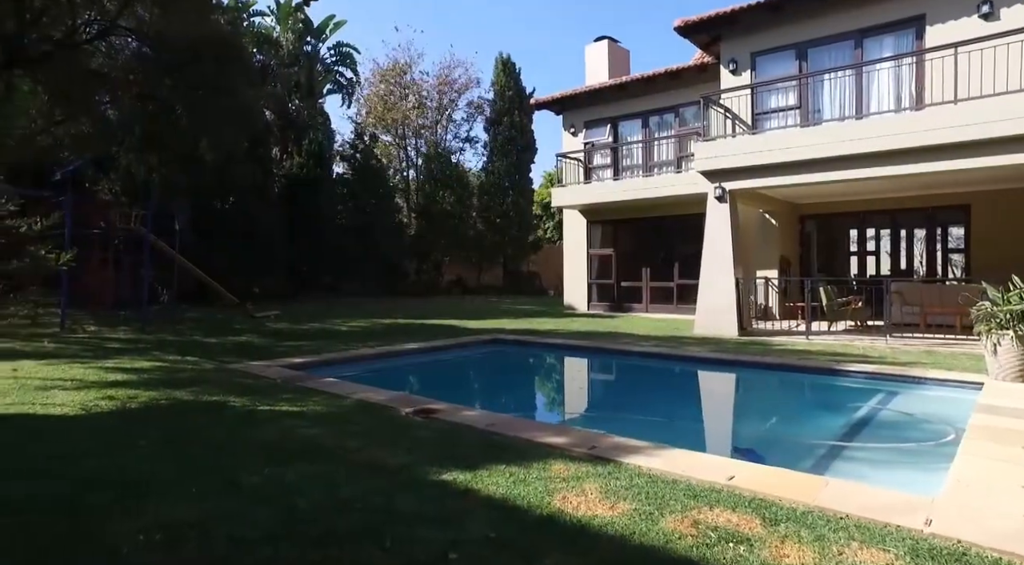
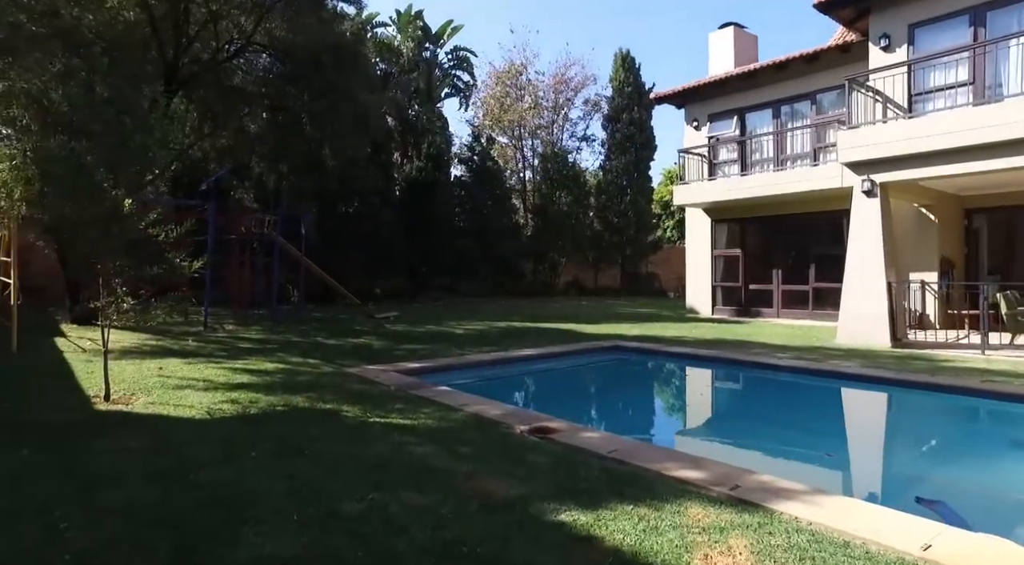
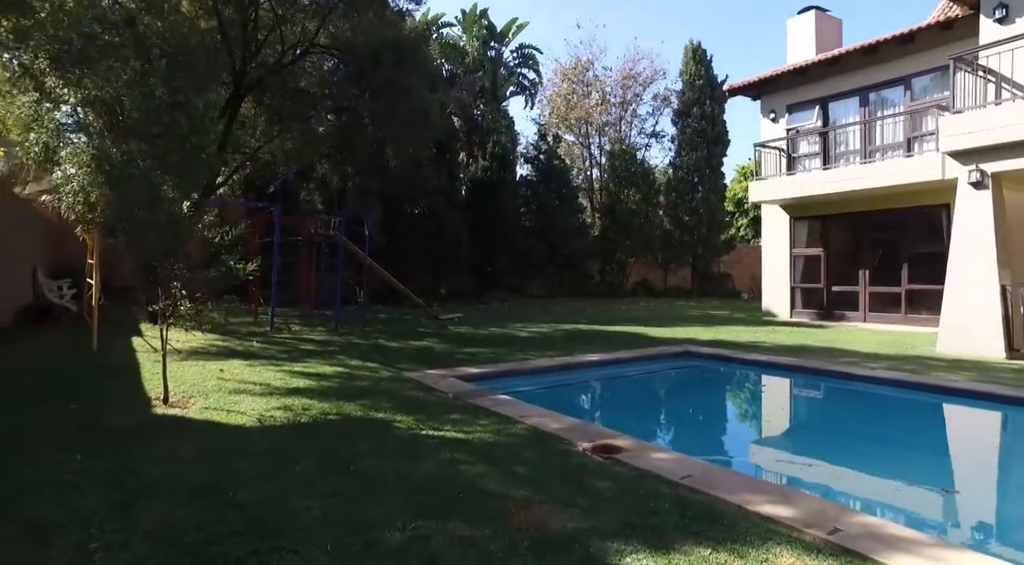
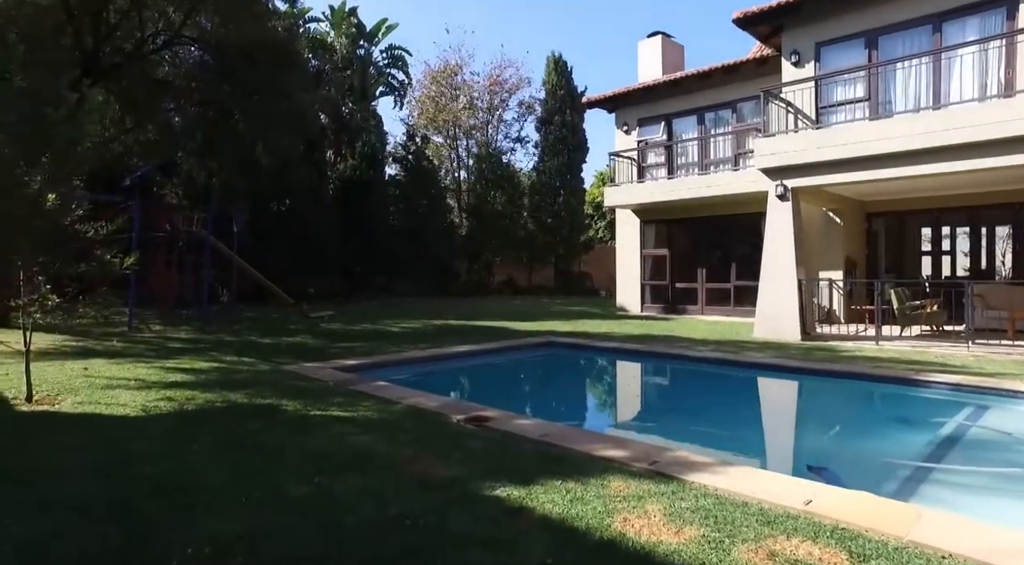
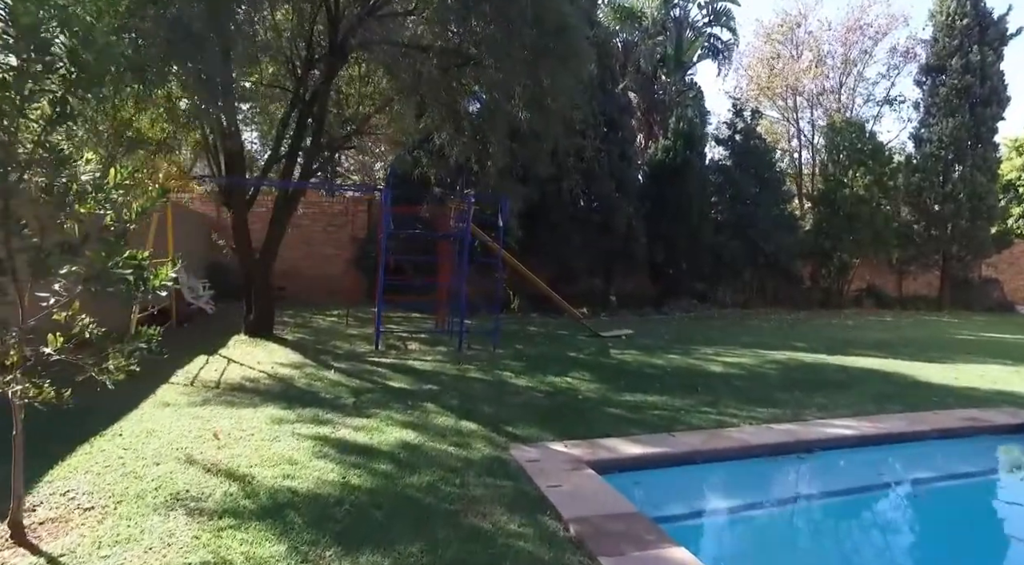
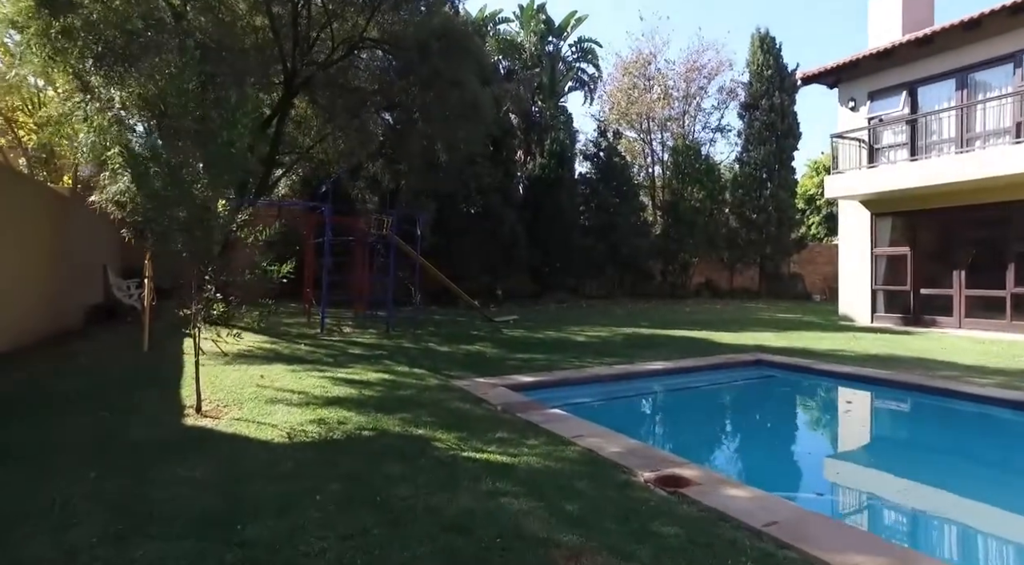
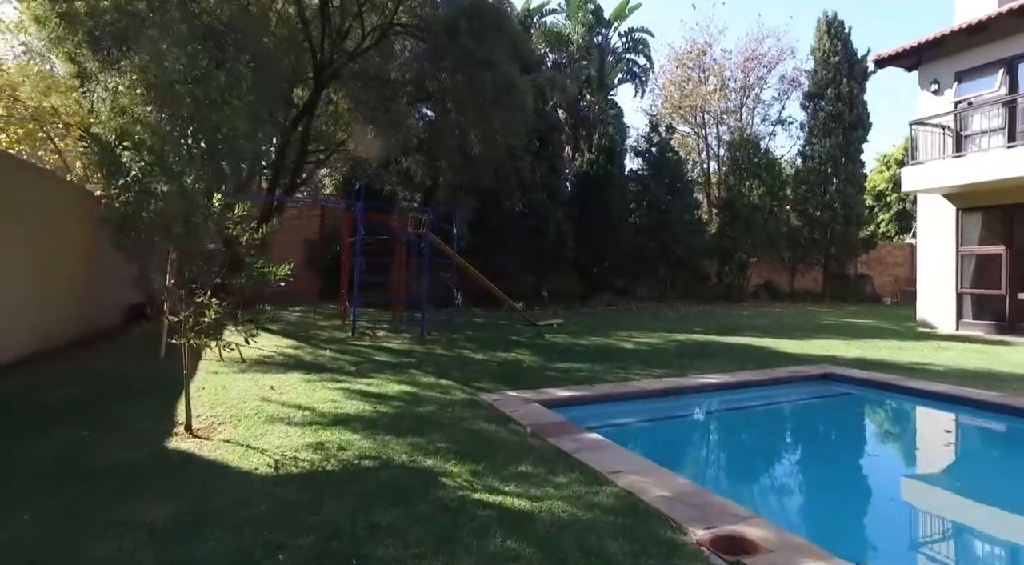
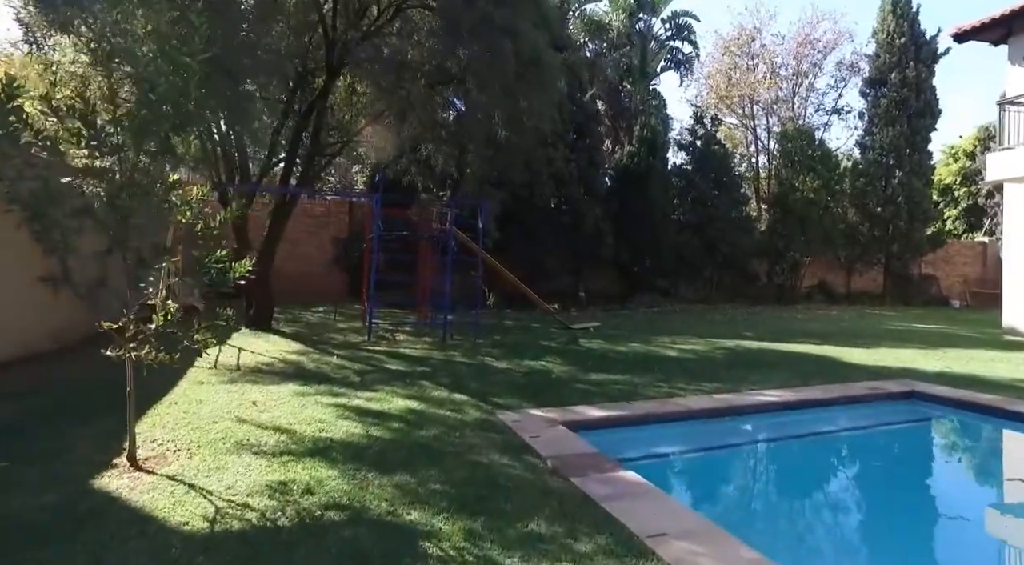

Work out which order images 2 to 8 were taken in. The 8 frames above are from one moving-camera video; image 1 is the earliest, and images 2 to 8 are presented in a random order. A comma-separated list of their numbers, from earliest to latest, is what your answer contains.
4, 2, 3, 6, 7, 8, 5
